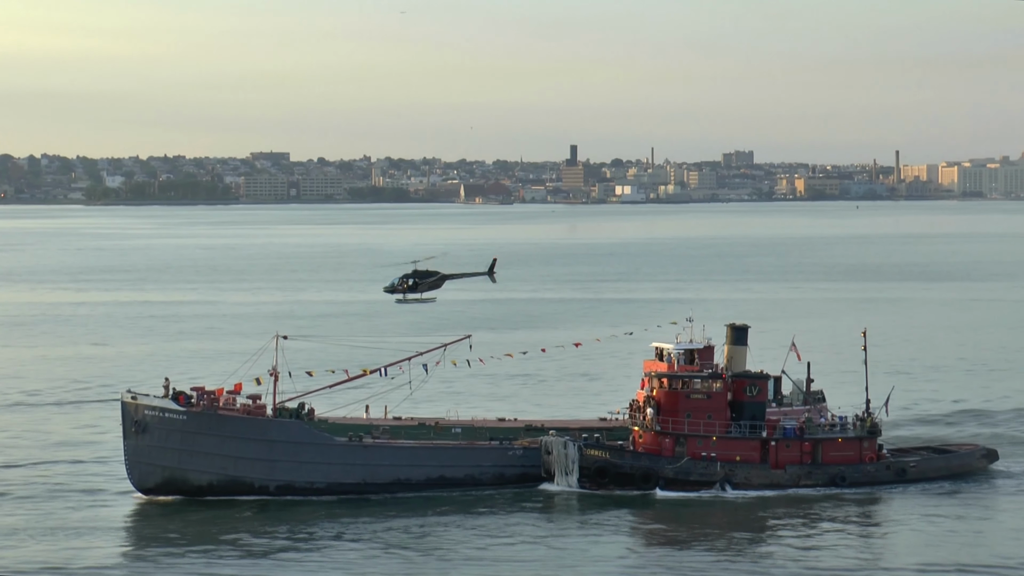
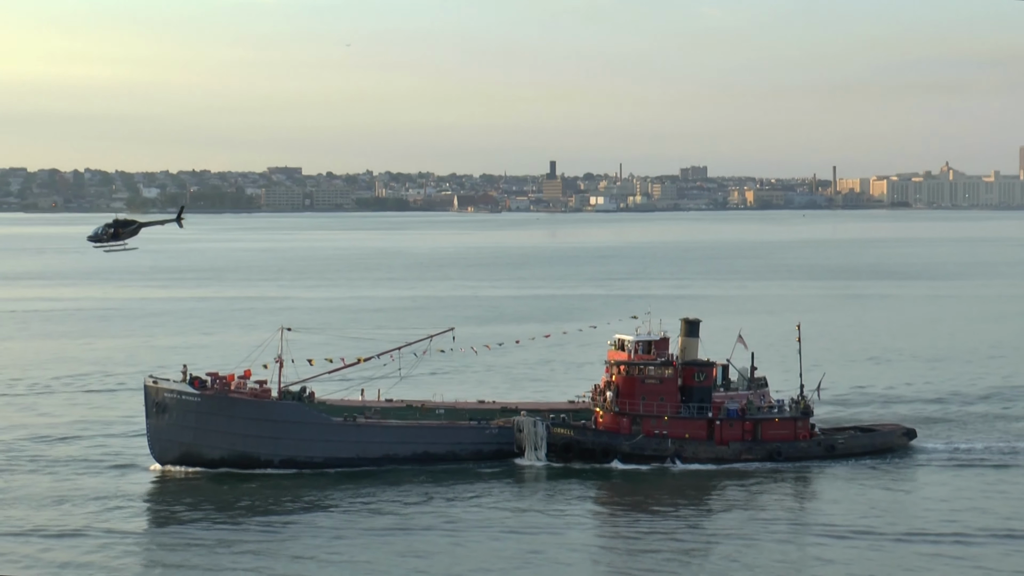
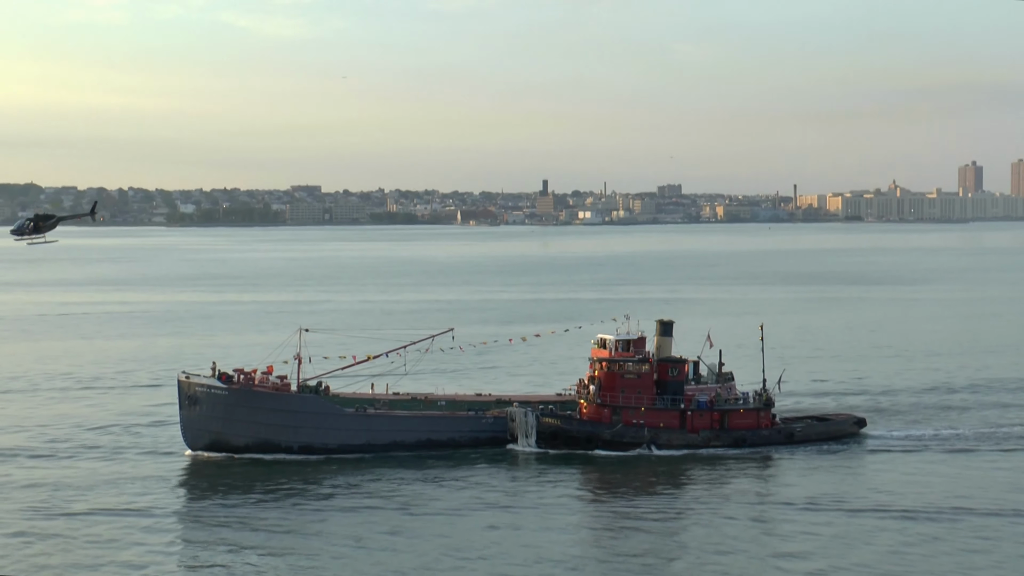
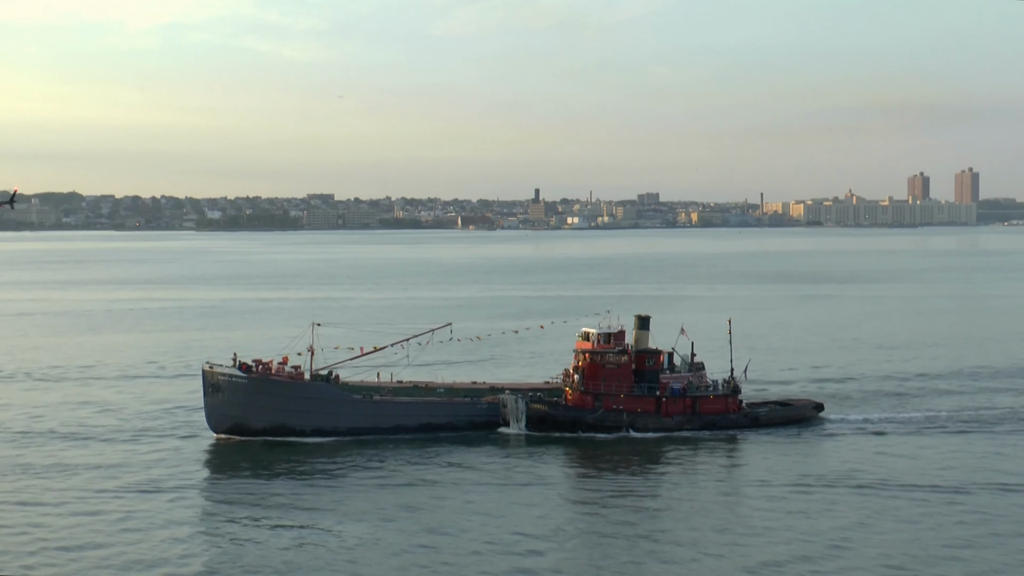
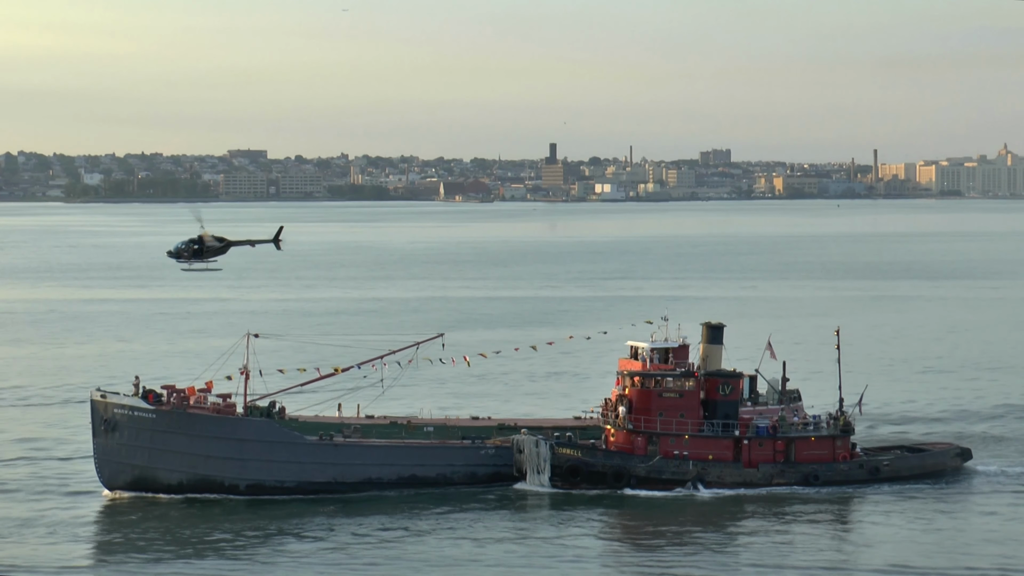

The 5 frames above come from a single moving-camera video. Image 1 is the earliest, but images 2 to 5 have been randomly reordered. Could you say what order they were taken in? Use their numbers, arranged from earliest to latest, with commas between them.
5, 2, 3, 4
